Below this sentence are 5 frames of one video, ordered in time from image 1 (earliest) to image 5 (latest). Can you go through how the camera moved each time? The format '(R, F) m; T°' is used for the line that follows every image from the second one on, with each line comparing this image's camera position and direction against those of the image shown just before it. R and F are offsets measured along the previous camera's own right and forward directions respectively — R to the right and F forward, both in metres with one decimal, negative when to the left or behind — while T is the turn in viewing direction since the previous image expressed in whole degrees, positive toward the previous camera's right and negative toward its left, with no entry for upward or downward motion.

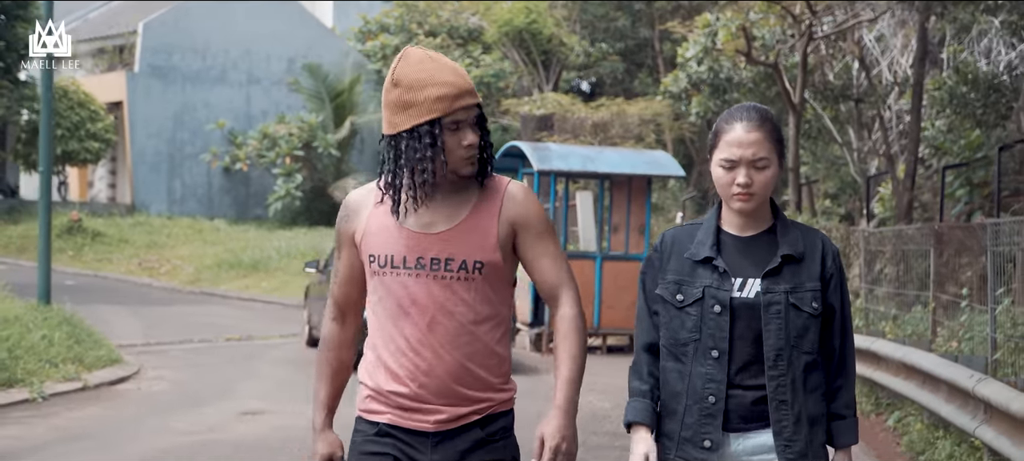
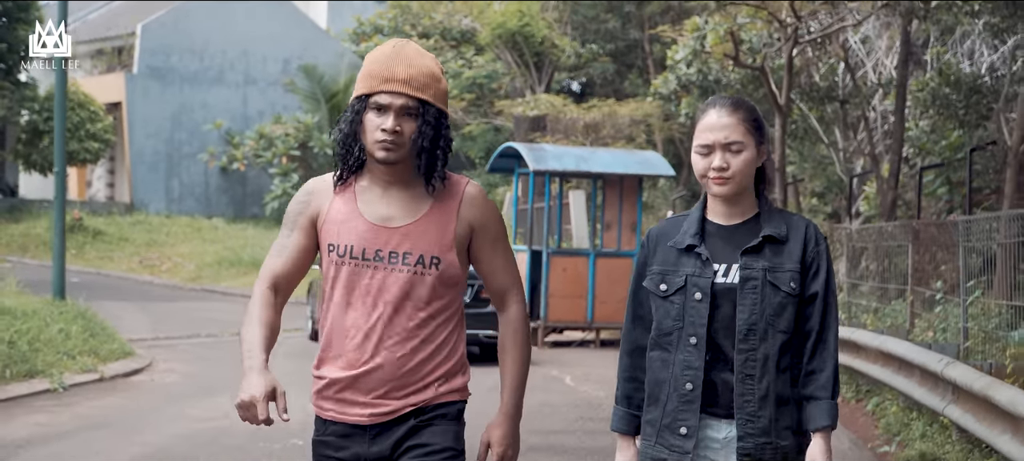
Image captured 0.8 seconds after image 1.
(-0.1, -0.5) m; +1°
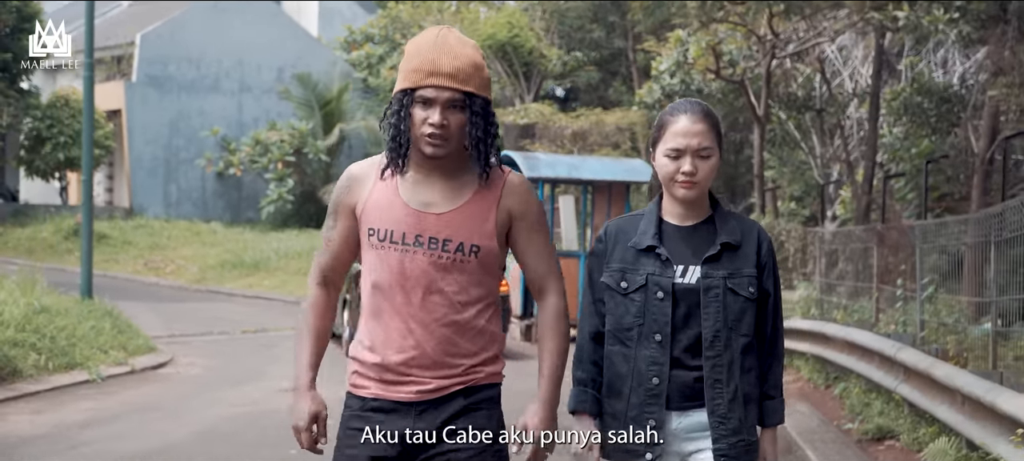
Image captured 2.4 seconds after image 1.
(-0.2, -0.9) m; +1°
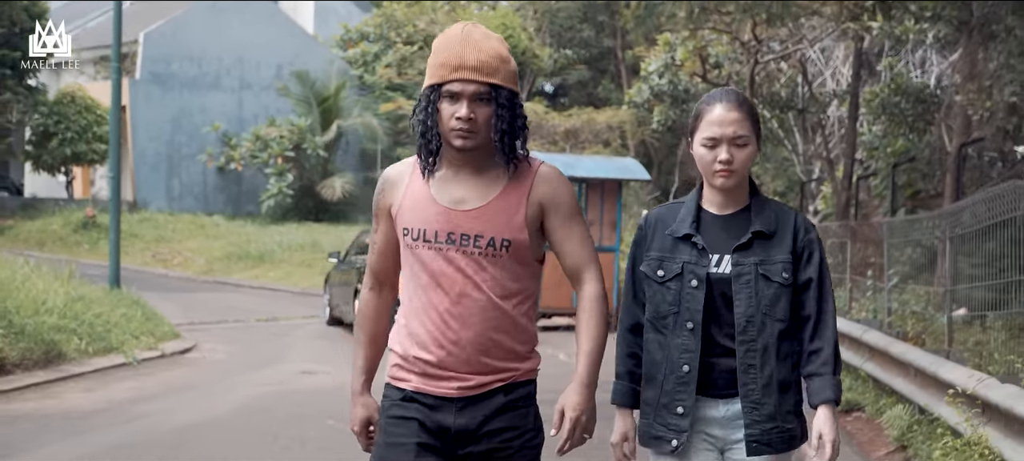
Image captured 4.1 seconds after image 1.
(-0.2, -0.9) m; +1°
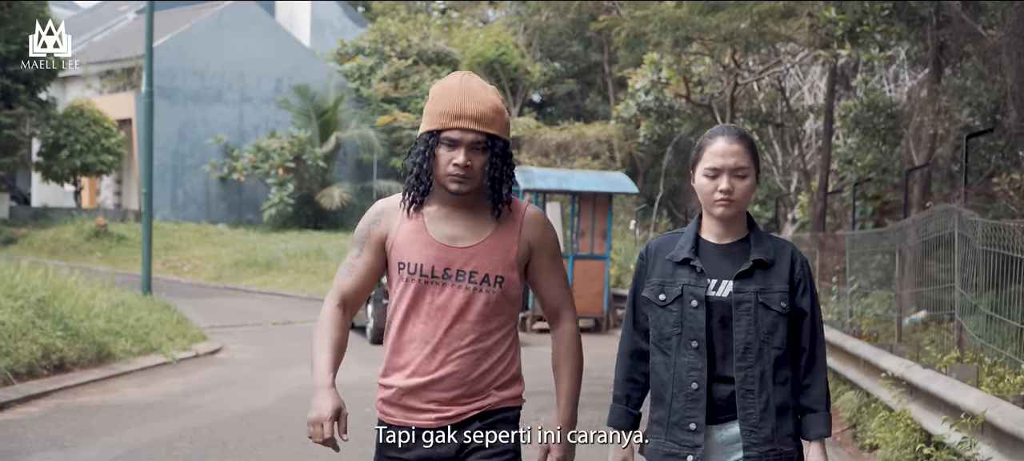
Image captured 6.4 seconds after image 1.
(-0.2, -1.2) m; +1°
